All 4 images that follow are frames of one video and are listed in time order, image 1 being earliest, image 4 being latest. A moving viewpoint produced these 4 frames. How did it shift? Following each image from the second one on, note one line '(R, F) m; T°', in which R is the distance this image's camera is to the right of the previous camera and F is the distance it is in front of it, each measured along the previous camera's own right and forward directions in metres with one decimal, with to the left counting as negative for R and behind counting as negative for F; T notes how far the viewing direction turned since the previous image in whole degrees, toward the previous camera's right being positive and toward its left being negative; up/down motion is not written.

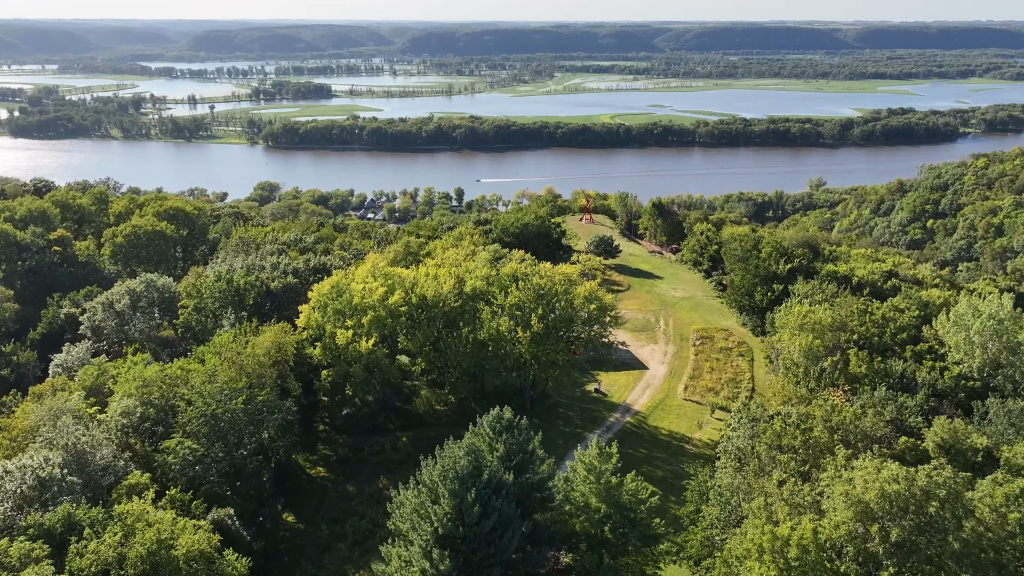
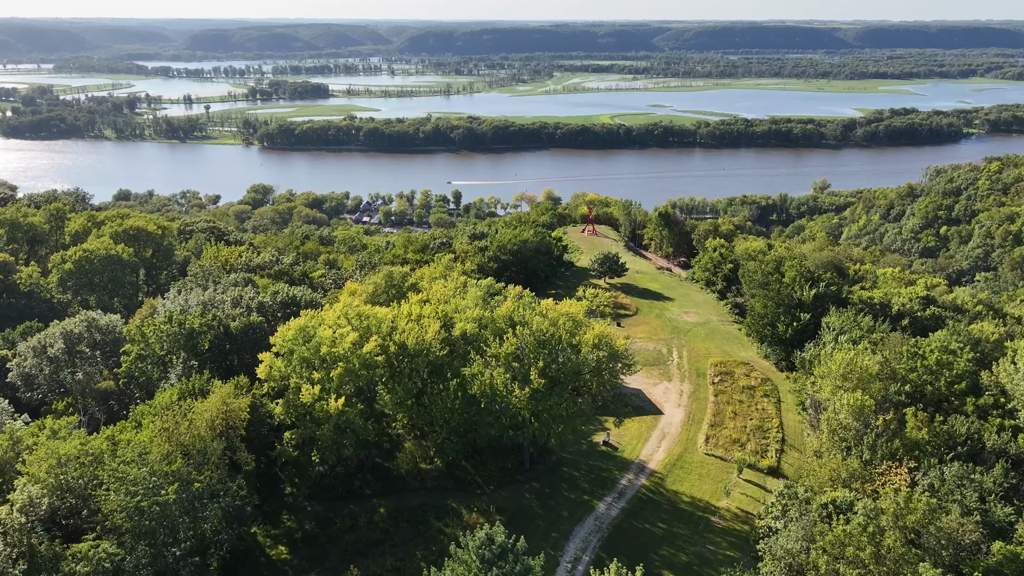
(+0.1, +3.5) m; 0°
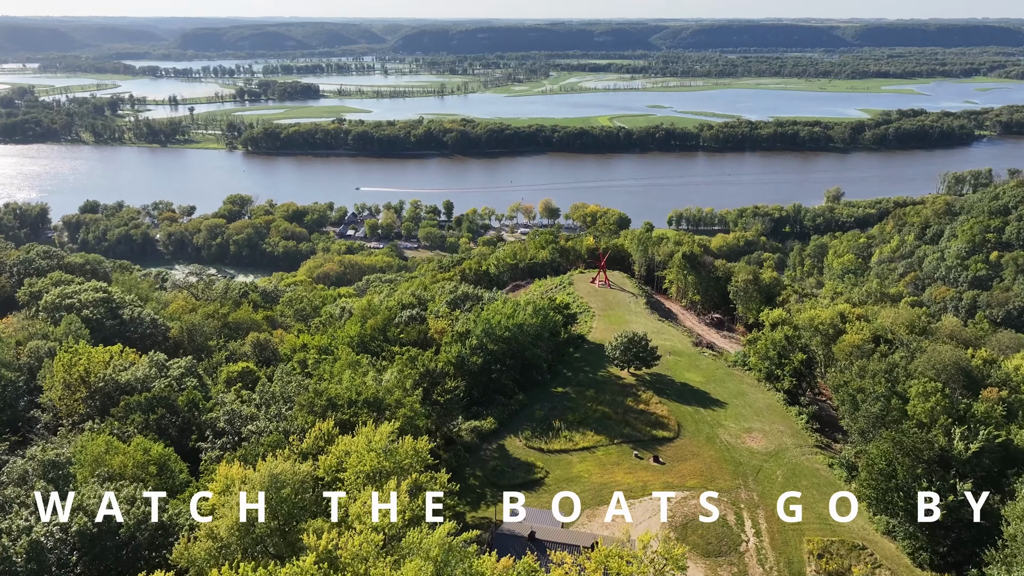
(+0.2, +11.3) m; 0°
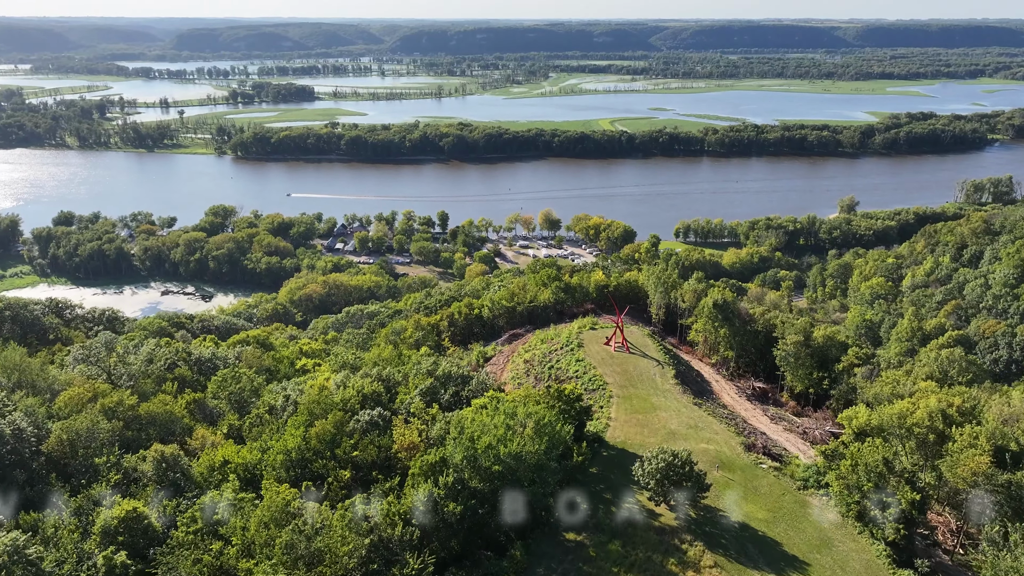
(+0.2, +8.8) m; 0°
